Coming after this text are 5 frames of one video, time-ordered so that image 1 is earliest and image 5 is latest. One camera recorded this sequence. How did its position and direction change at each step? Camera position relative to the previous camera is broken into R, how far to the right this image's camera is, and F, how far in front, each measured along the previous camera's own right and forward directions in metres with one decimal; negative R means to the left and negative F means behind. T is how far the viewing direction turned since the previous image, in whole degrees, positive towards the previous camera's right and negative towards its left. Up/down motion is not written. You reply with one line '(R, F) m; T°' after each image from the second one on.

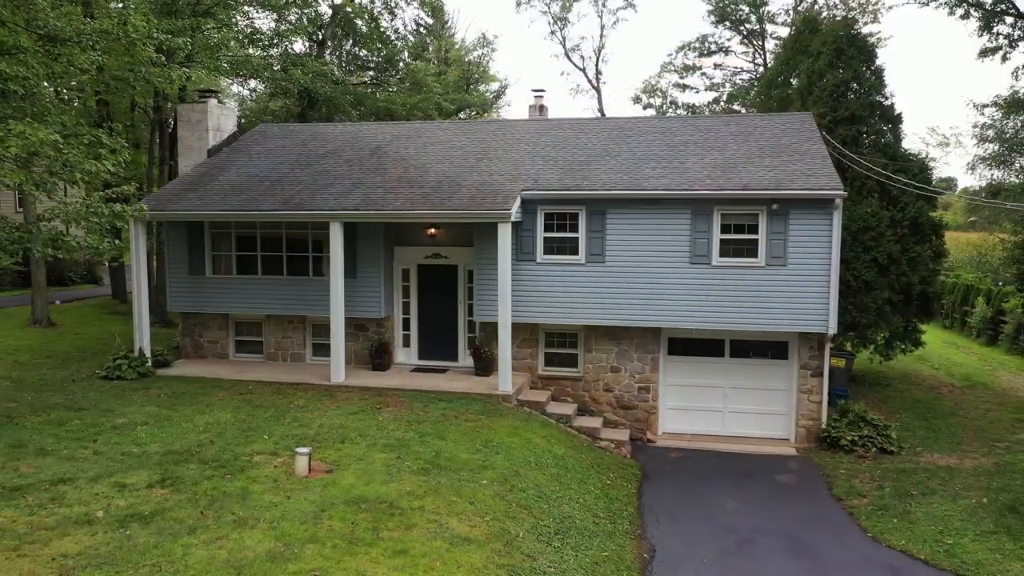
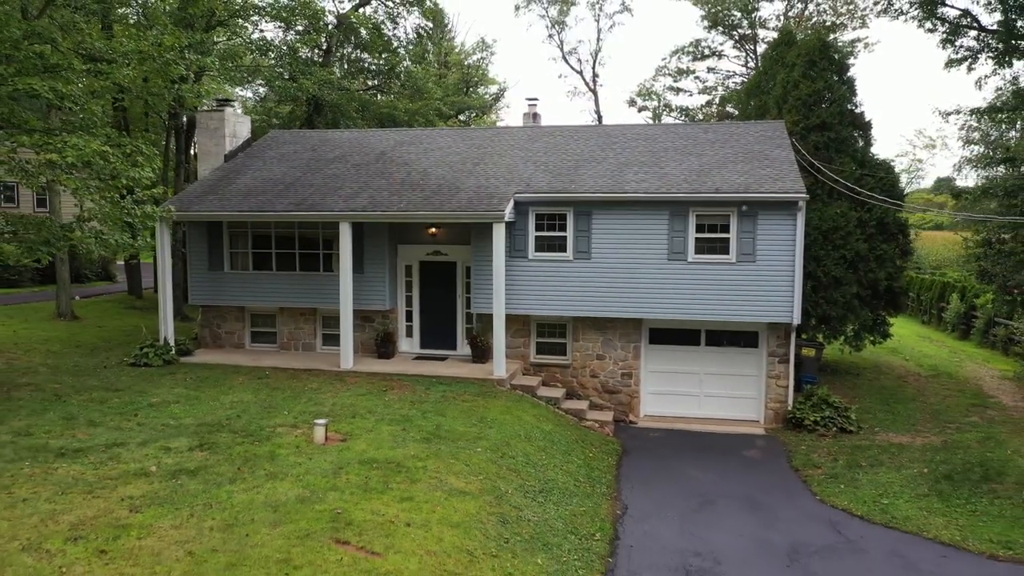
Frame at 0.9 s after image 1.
(+0.1, -1.2) m; 0°
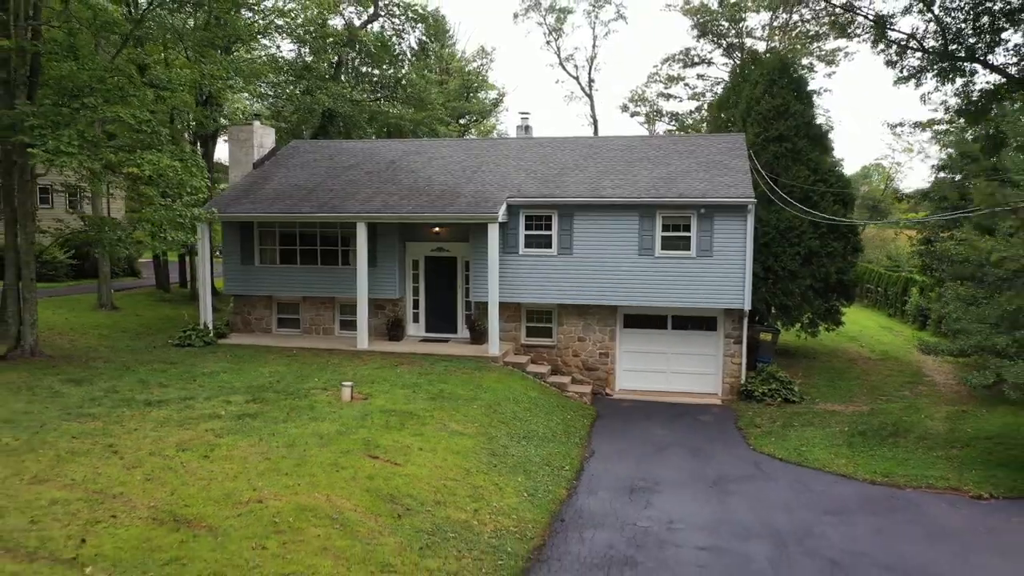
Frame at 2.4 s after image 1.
(+0.1, -2.2) m; 0°
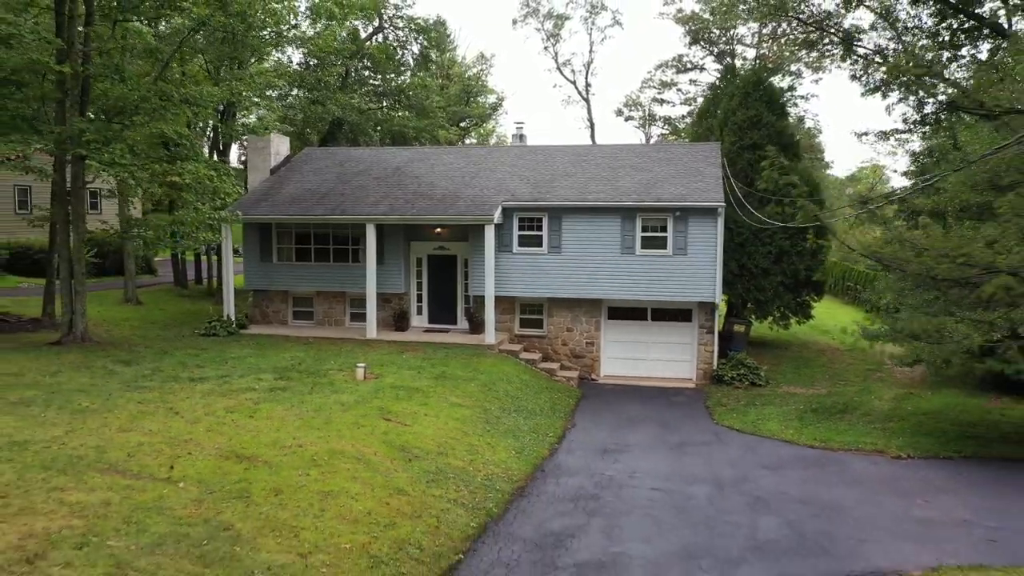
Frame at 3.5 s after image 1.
(+0.1, -1.7) m; 0°
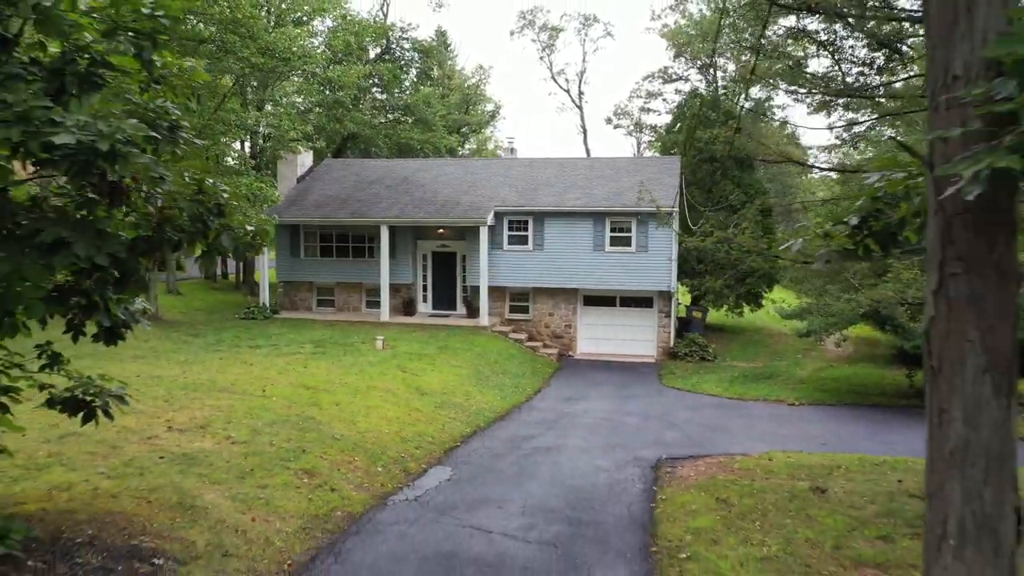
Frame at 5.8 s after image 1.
(+0.2, -3.4) m; 0°
